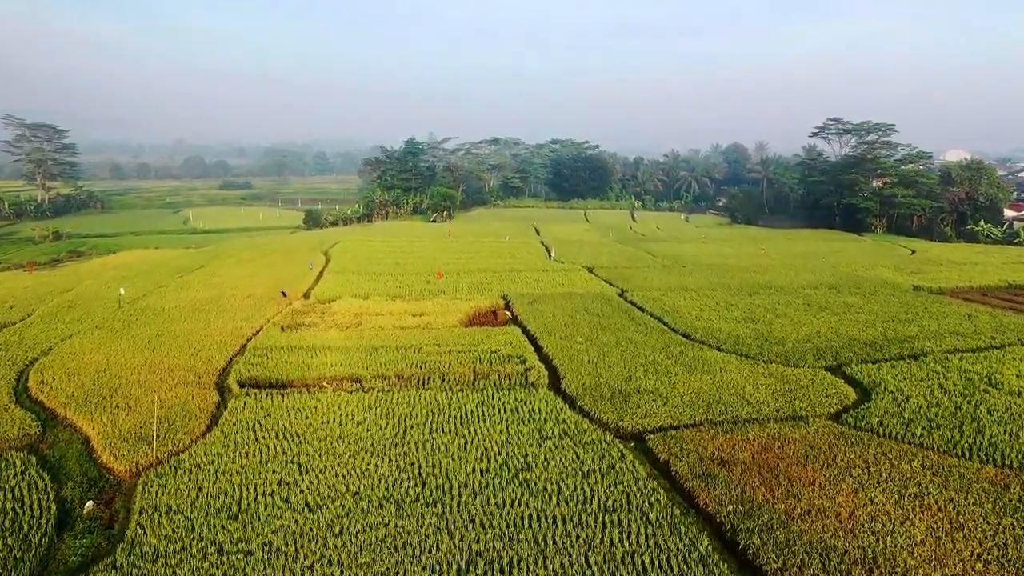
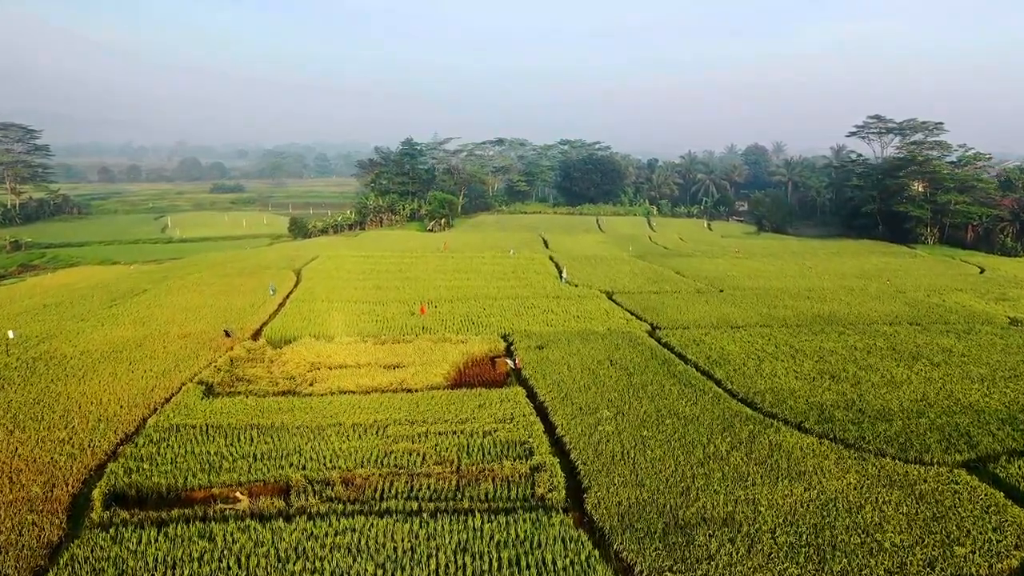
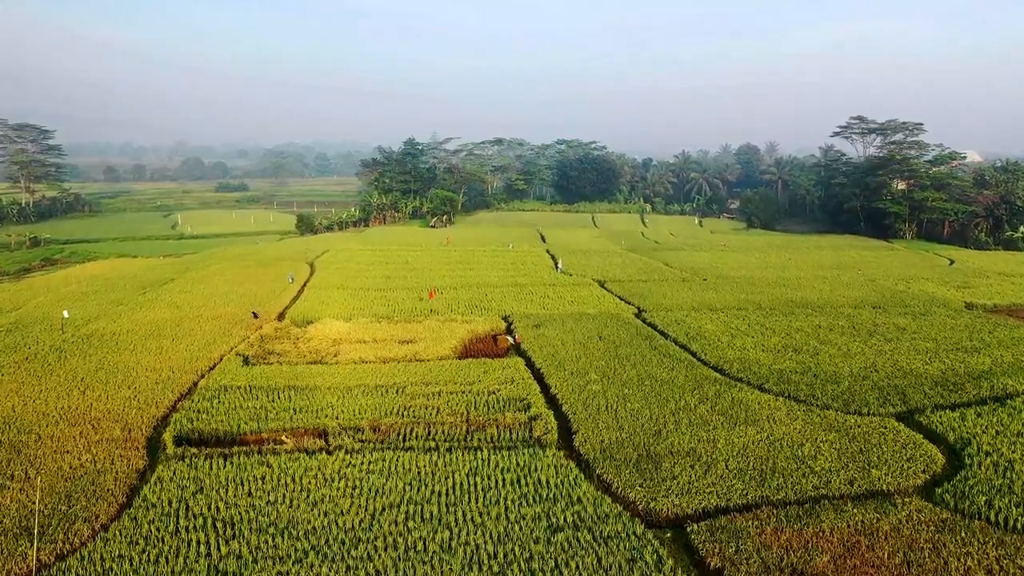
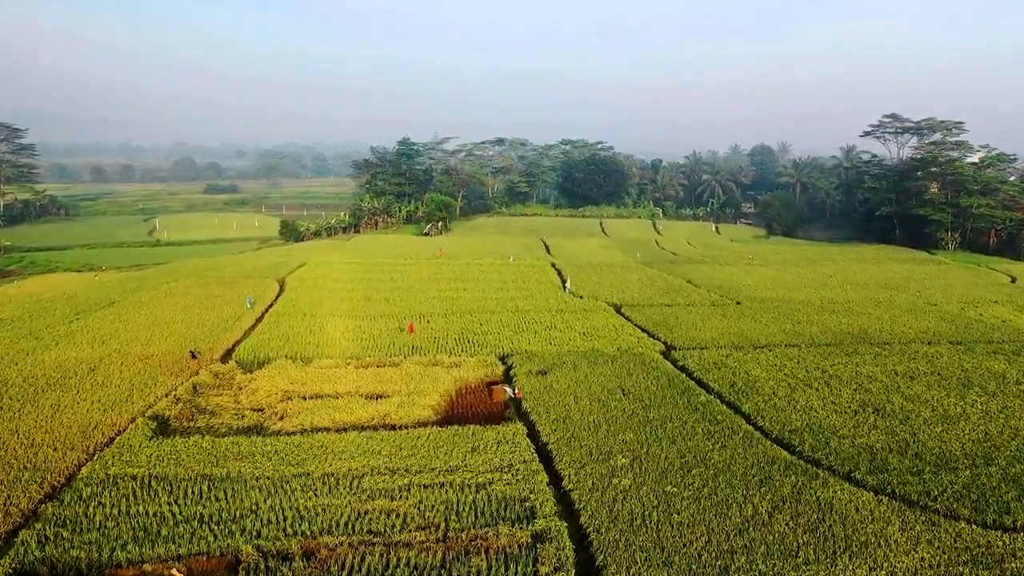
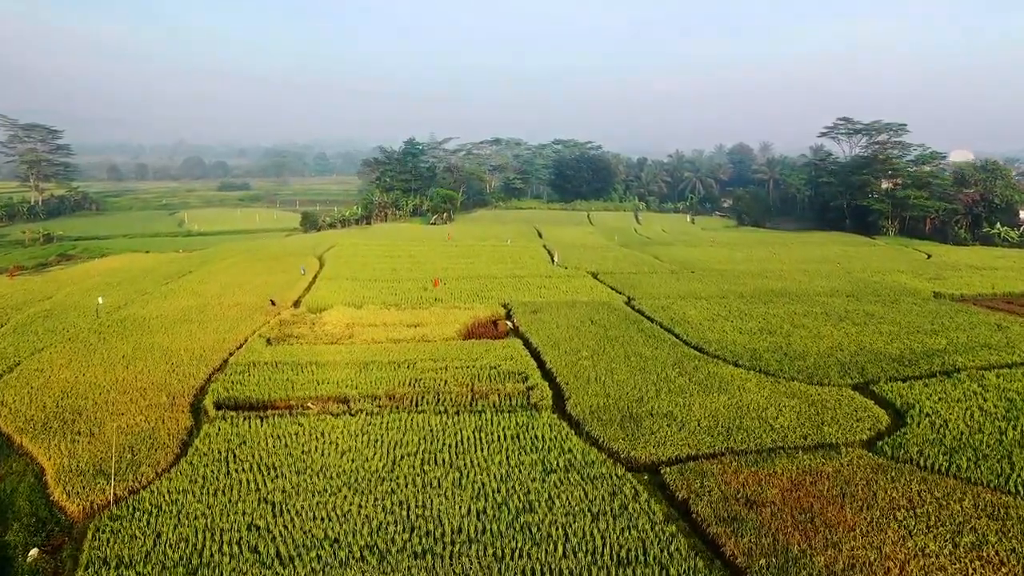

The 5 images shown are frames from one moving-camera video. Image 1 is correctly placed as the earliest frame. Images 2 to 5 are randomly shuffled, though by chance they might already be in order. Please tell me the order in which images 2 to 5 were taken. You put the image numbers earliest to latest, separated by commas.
5, 3, 2, 4
